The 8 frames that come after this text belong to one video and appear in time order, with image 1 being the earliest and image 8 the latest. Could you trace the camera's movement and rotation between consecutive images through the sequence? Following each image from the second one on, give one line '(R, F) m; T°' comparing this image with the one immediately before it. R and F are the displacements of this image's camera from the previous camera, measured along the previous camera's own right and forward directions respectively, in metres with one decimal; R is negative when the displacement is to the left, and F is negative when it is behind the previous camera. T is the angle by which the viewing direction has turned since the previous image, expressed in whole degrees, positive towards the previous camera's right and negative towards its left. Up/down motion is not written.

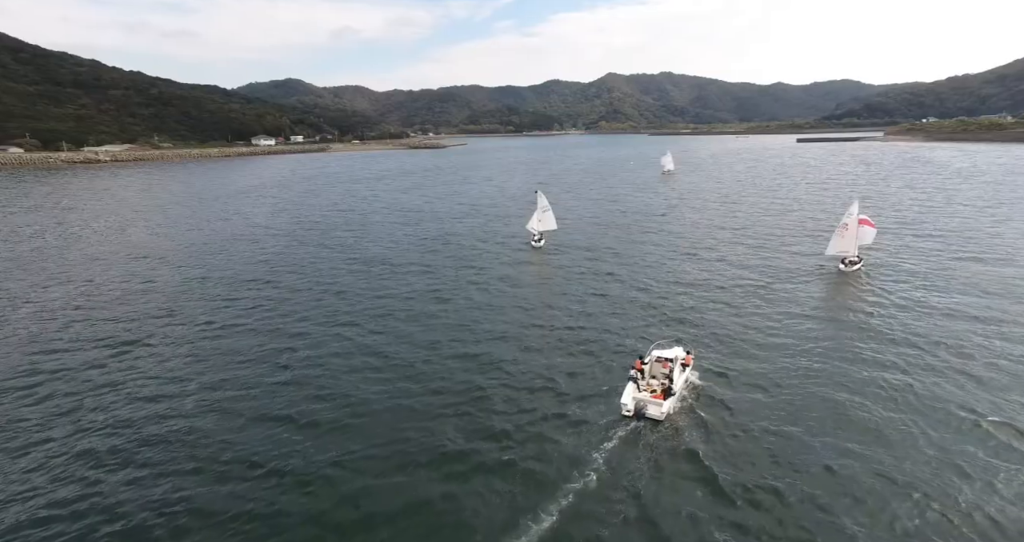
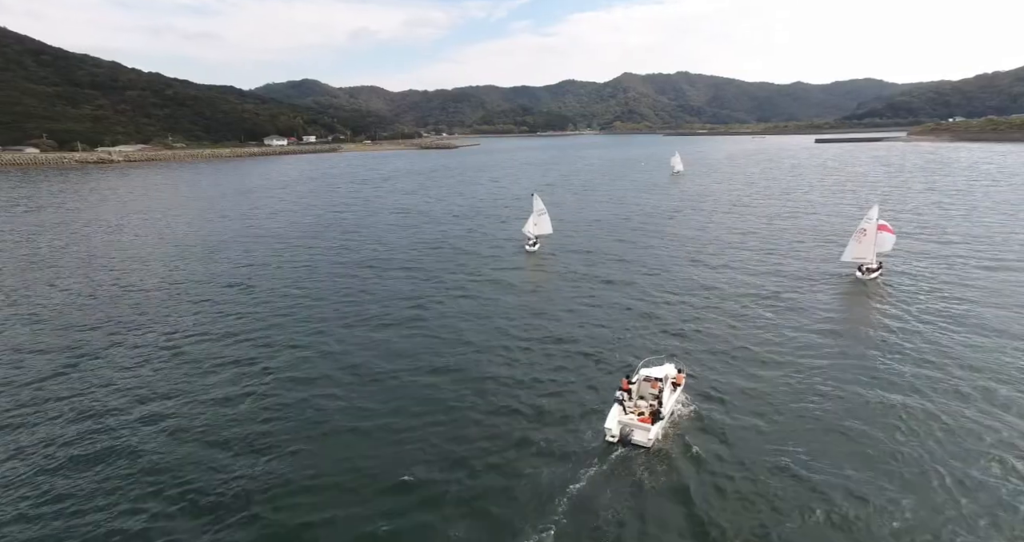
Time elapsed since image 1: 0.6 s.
(+1.7, +2.0) m; -2°
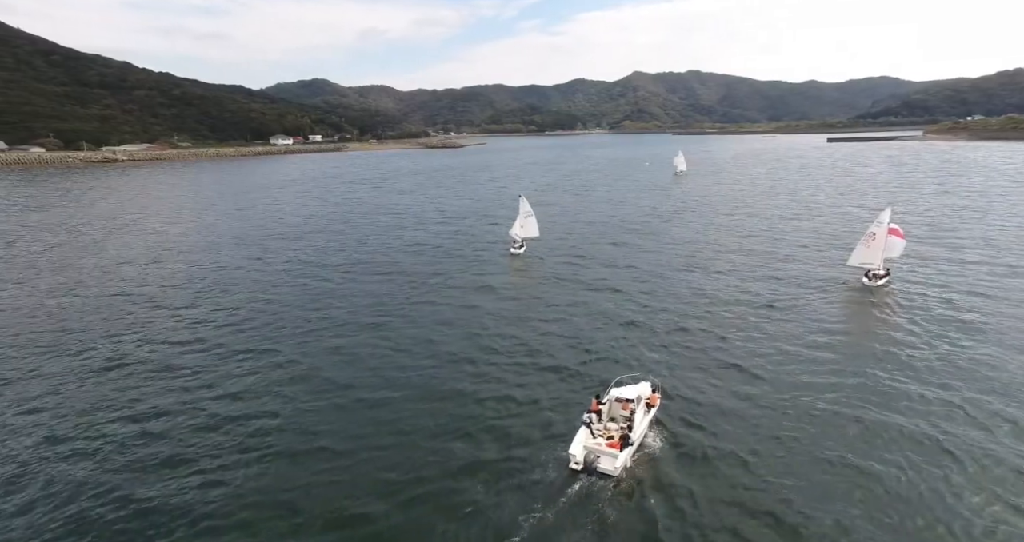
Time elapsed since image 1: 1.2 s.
(+2.1, +1.9) m; -1°
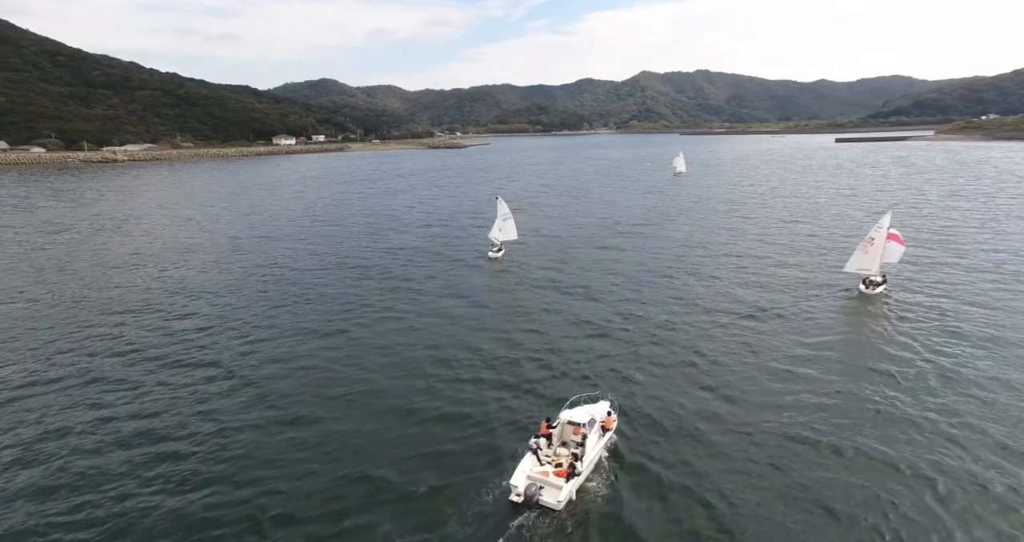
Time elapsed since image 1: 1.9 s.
(+2.6, +2.0) m; -1°
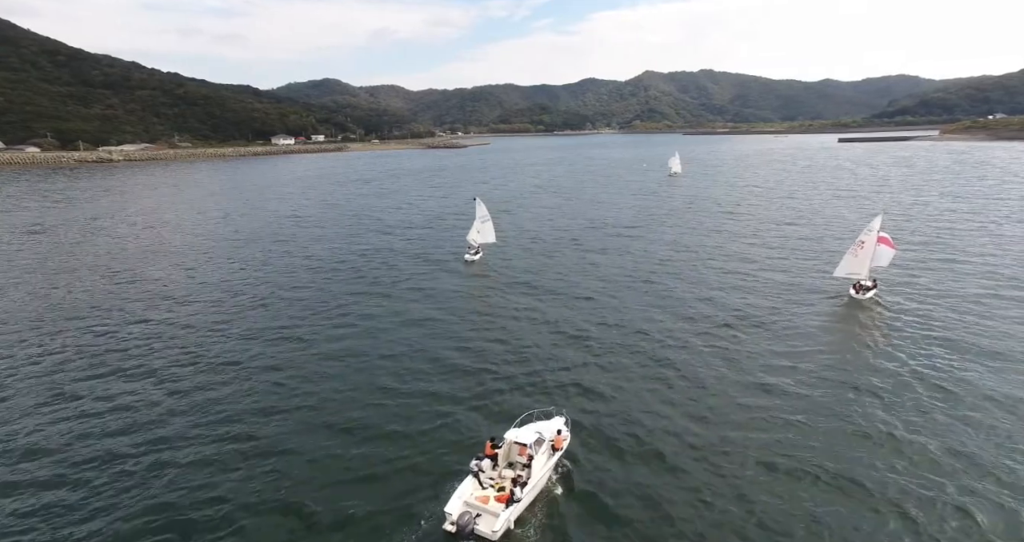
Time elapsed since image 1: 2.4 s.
(+2.1, +1.5) m; -1°
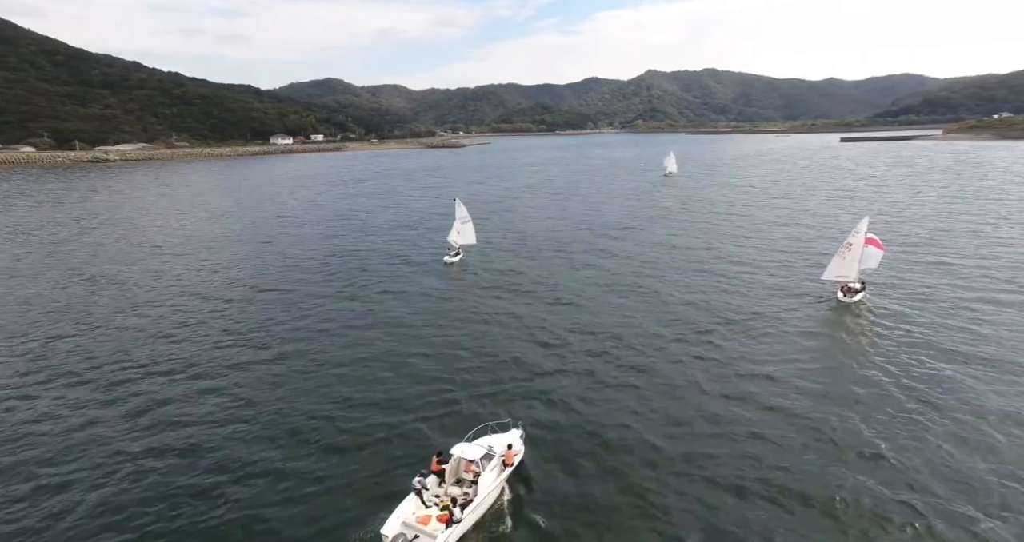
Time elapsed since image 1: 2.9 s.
(+1.8, +1.2) m; 0°
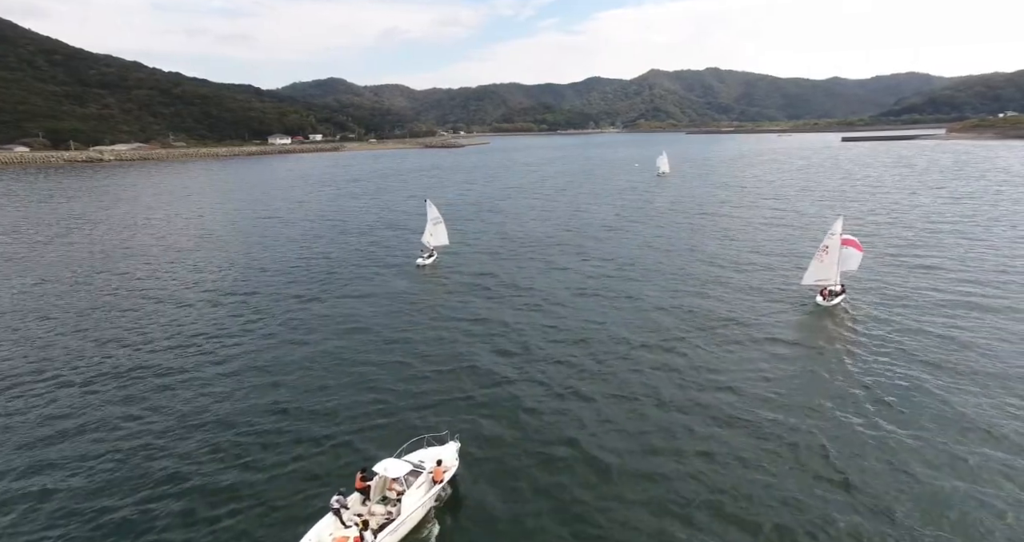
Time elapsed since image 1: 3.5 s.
(+2.3, +1.3) m; 0°
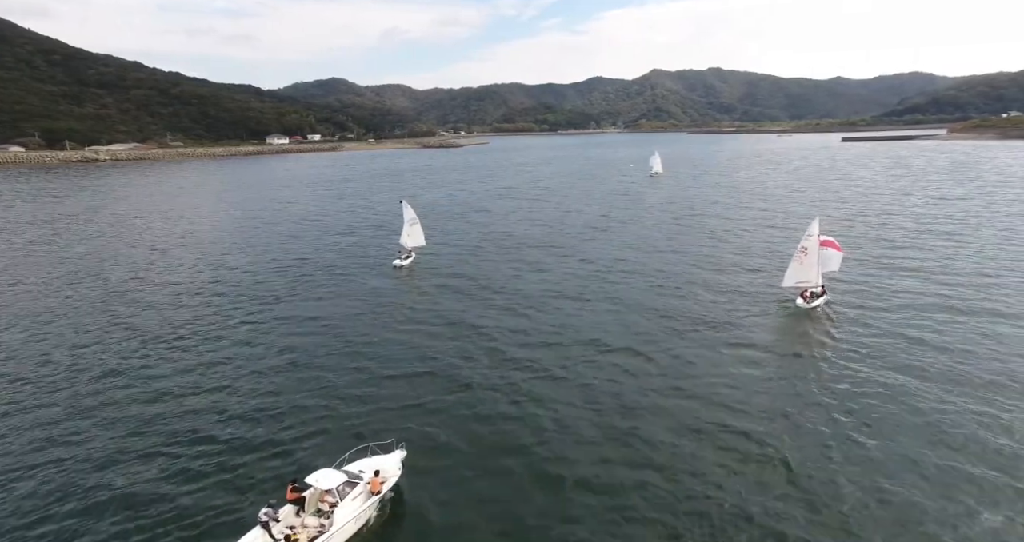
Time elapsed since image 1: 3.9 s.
(+1.8, +0.9) m; 0°
